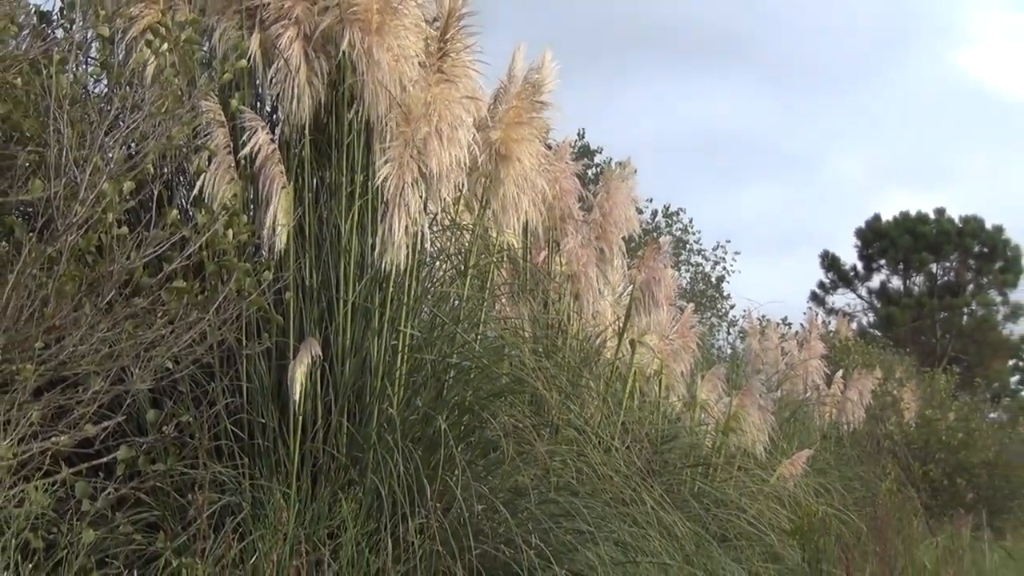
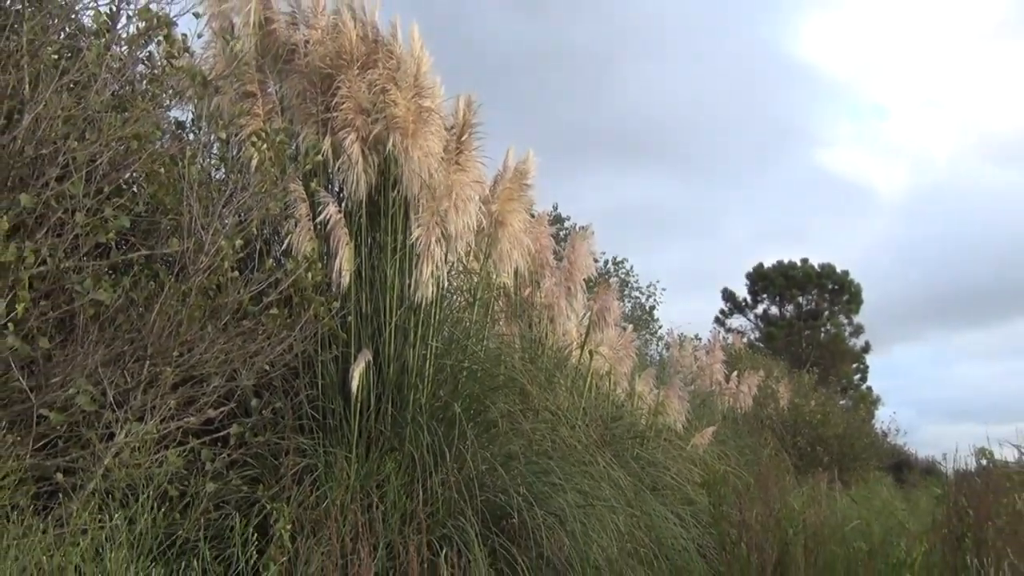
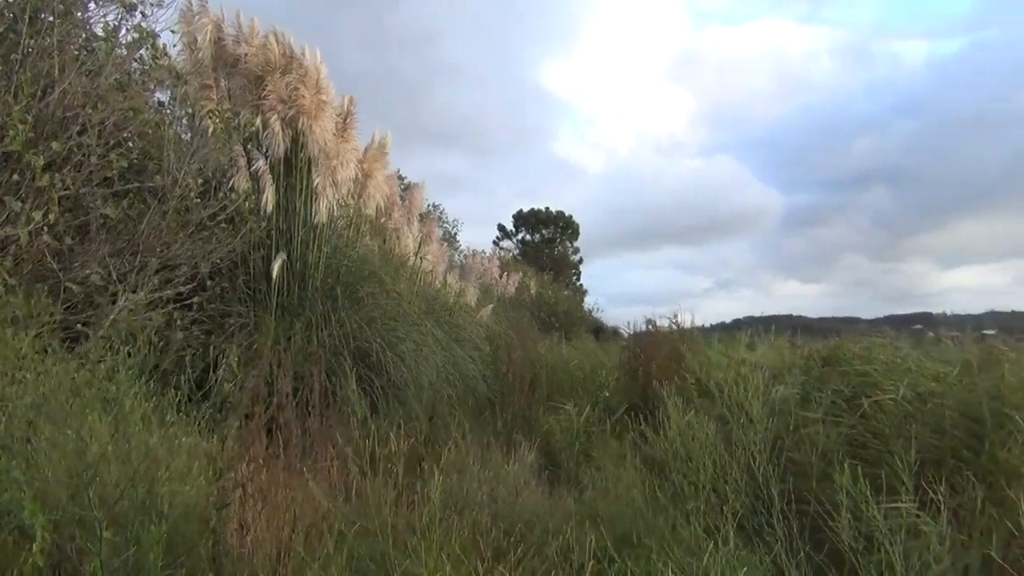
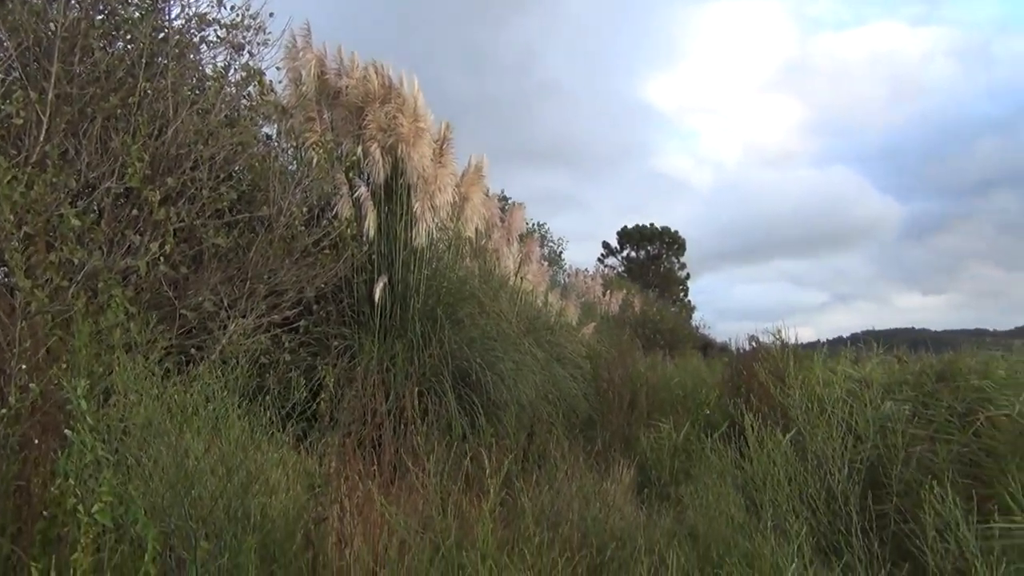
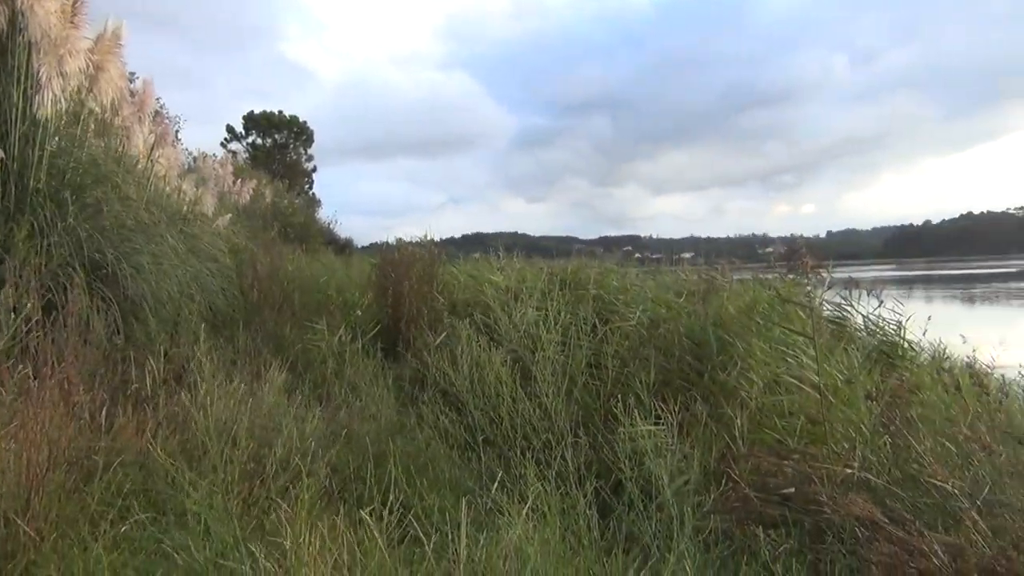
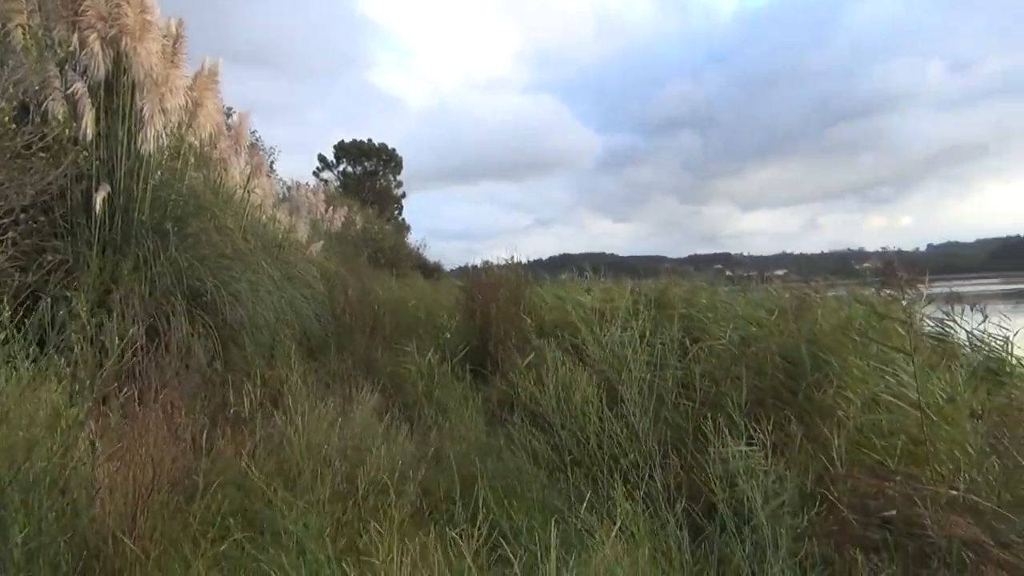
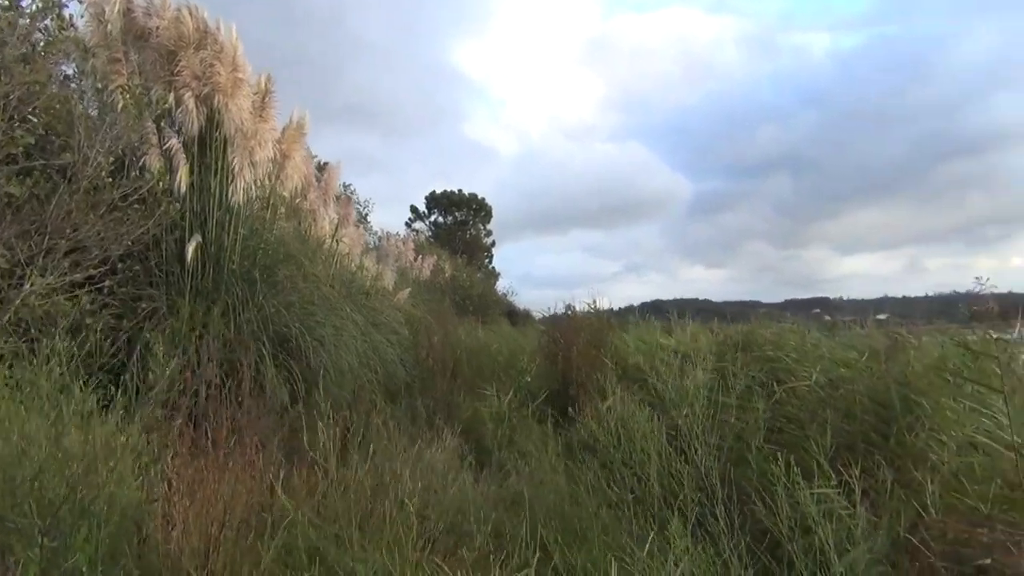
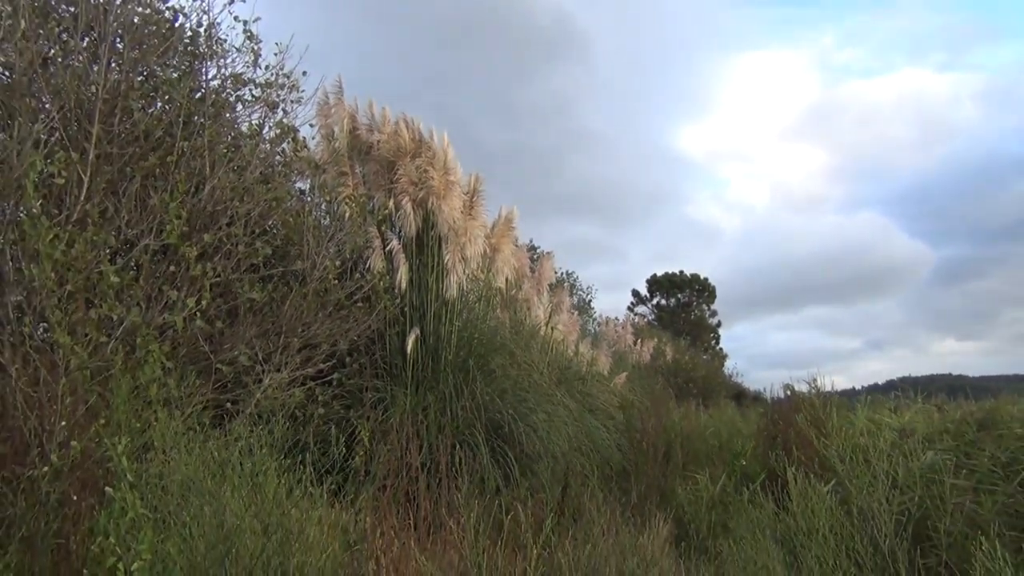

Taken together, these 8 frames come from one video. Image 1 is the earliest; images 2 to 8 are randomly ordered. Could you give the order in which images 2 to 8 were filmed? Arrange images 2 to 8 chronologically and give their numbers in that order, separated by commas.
2, 8, 4, 3, 7, 6, 5
